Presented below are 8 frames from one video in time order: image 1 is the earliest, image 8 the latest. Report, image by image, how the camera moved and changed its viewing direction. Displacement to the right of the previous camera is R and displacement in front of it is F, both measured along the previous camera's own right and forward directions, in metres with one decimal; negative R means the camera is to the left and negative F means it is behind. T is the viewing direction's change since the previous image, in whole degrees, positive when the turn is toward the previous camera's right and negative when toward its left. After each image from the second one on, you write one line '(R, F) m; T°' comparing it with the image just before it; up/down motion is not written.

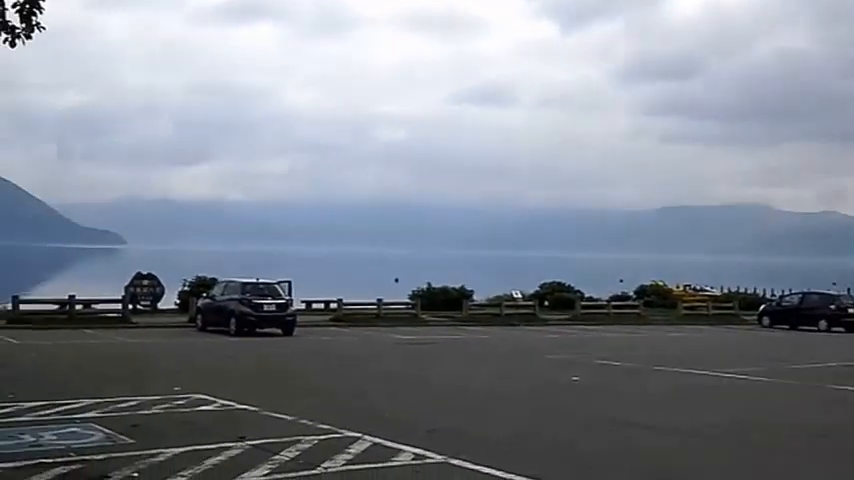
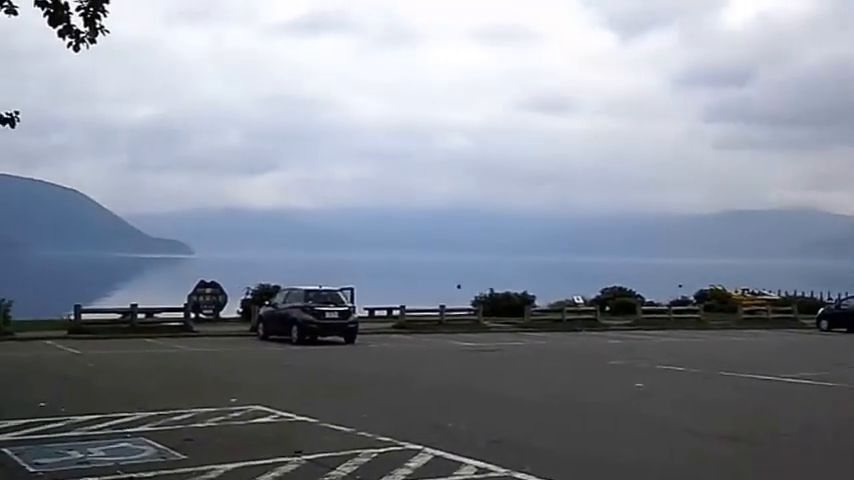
(0.0, +0.4) m; -3°
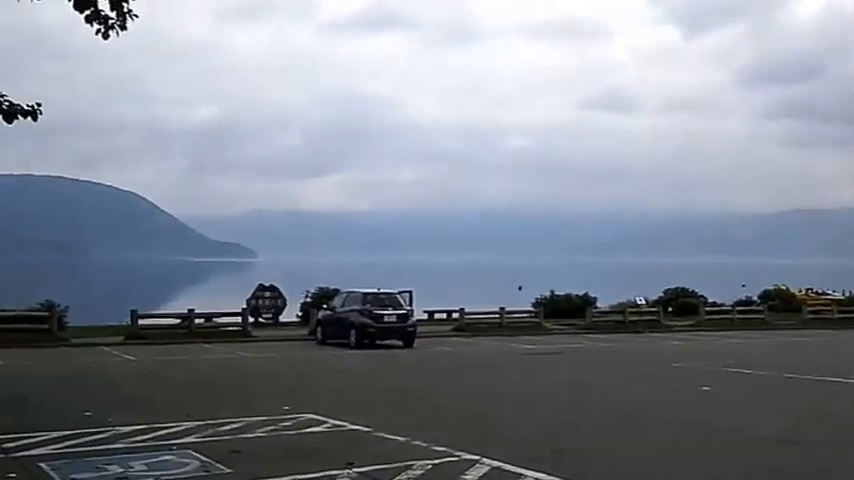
(0.0, +0.4) m; -3°
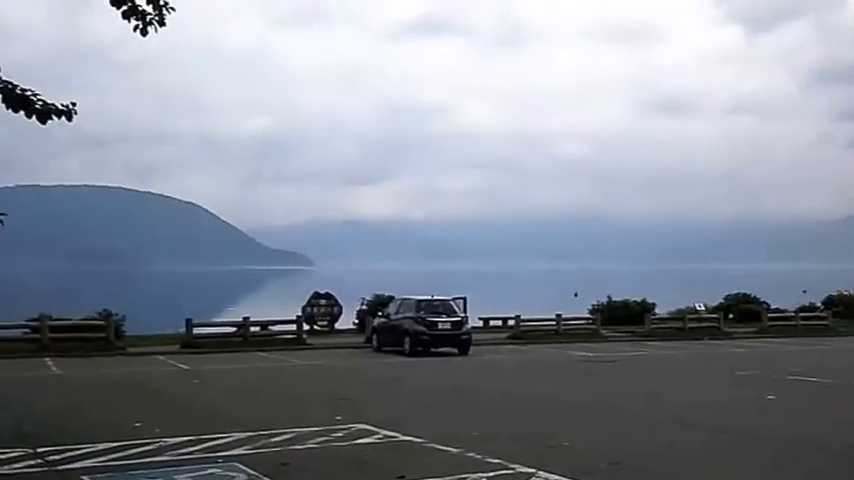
(0.0, +0.3) m; -3°
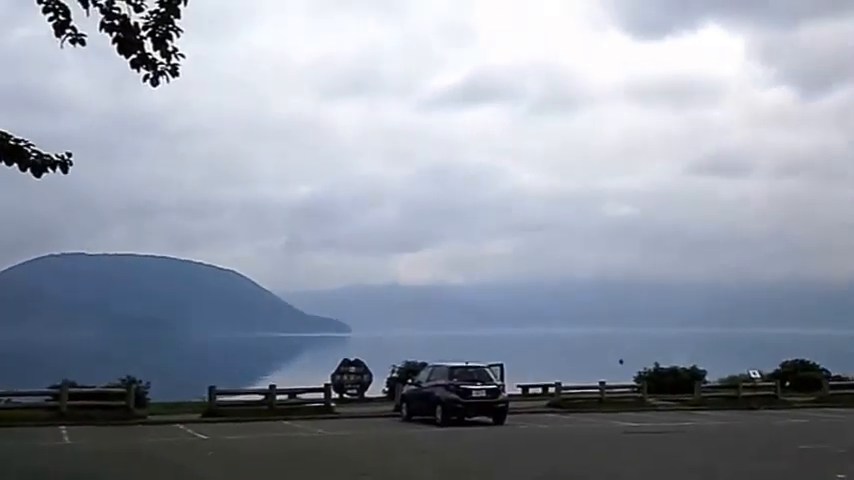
(+0.2, +1.6) m; -2°
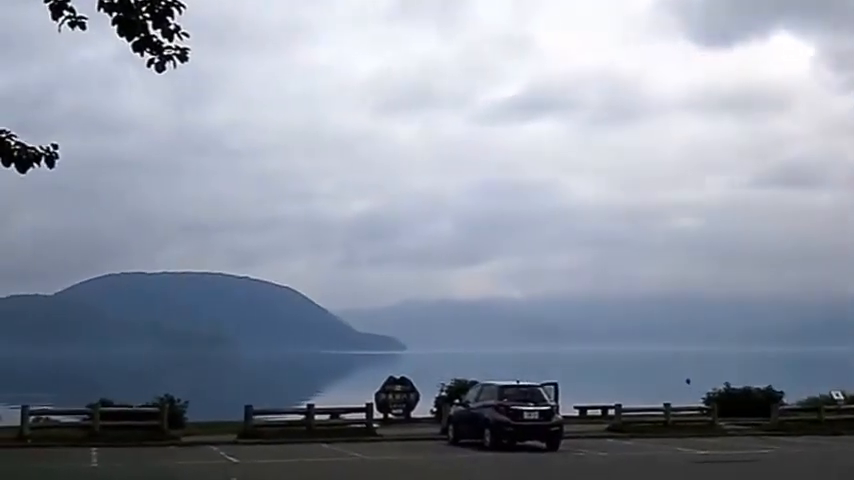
(+0.2, +2.0) m; -3°
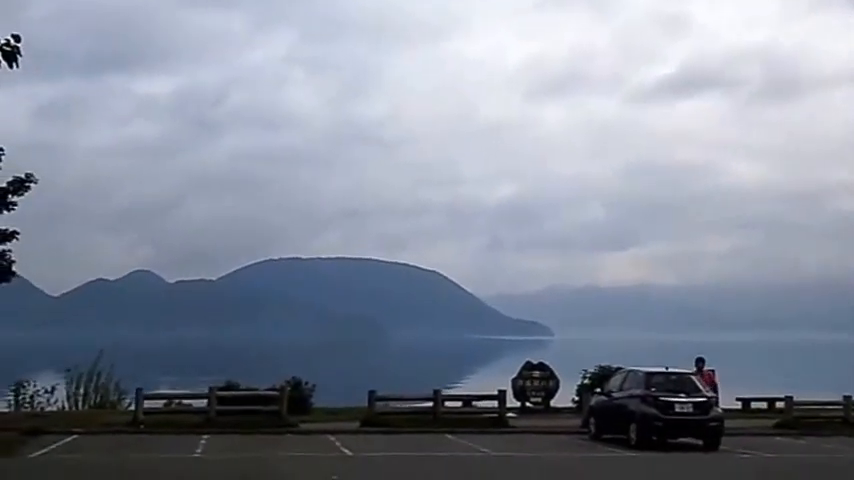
(+0.2, +2.7) m; -7°
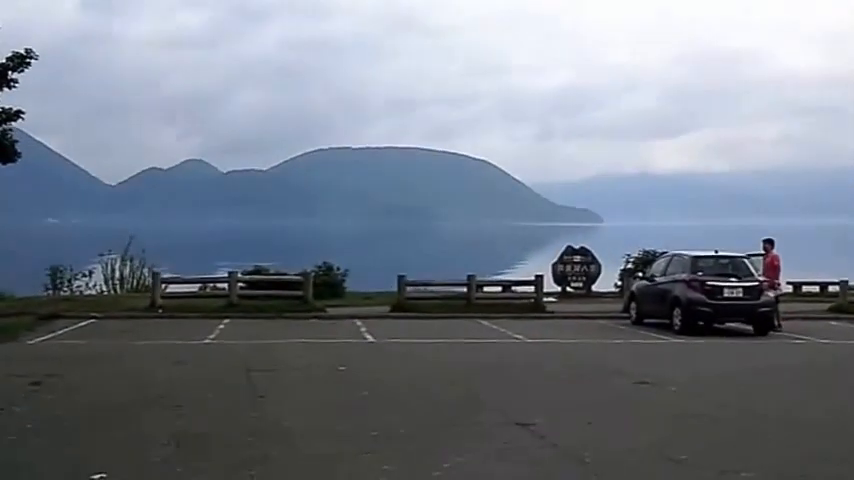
(+0.3, +1.6) m; -2°
